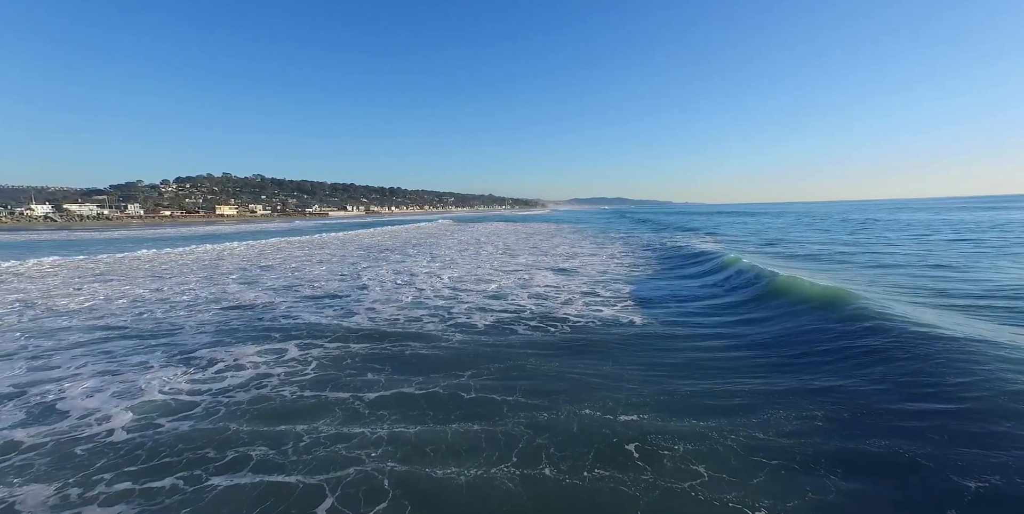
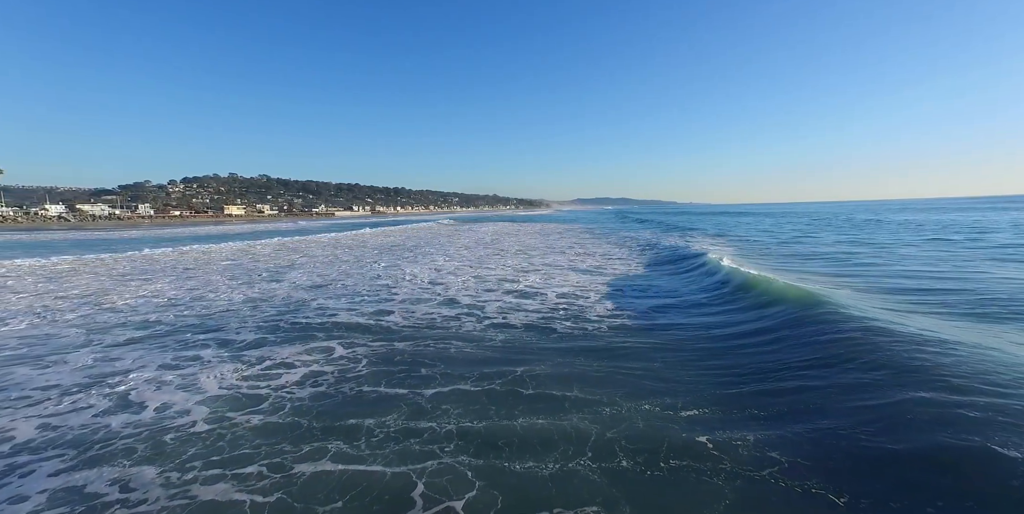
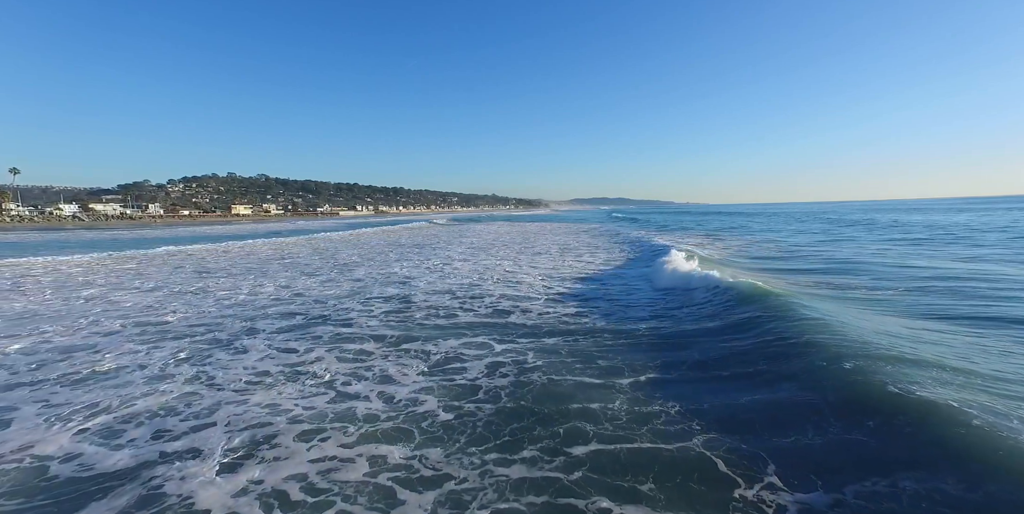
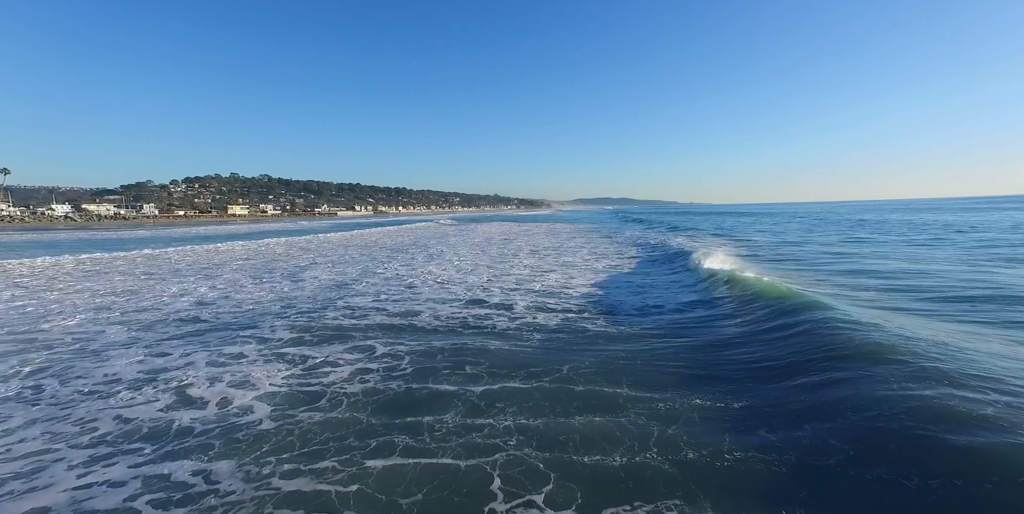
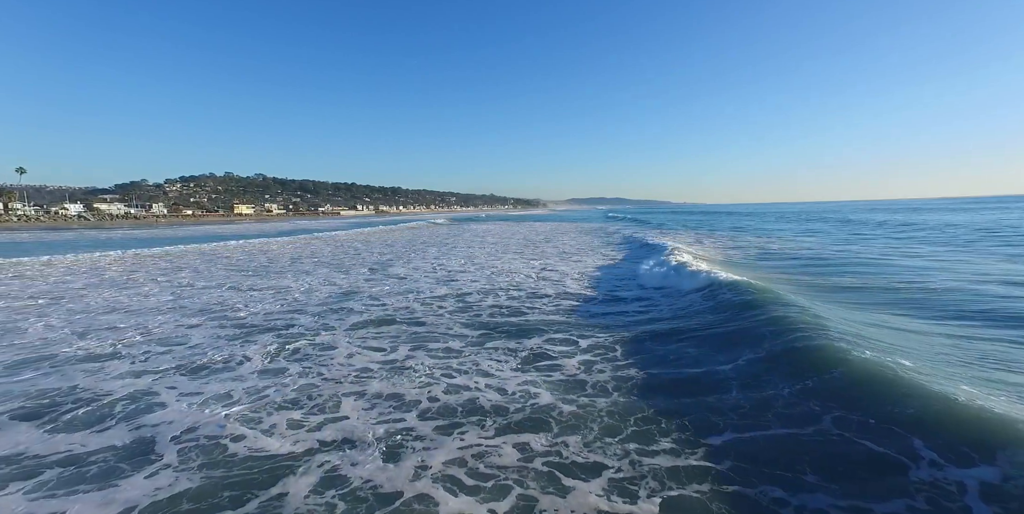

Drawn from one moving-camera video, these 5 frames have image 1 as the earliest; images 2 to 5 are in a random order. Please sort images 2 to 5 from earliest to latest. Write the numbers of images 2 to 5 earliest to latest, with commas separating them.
2, 4, 3, 5
